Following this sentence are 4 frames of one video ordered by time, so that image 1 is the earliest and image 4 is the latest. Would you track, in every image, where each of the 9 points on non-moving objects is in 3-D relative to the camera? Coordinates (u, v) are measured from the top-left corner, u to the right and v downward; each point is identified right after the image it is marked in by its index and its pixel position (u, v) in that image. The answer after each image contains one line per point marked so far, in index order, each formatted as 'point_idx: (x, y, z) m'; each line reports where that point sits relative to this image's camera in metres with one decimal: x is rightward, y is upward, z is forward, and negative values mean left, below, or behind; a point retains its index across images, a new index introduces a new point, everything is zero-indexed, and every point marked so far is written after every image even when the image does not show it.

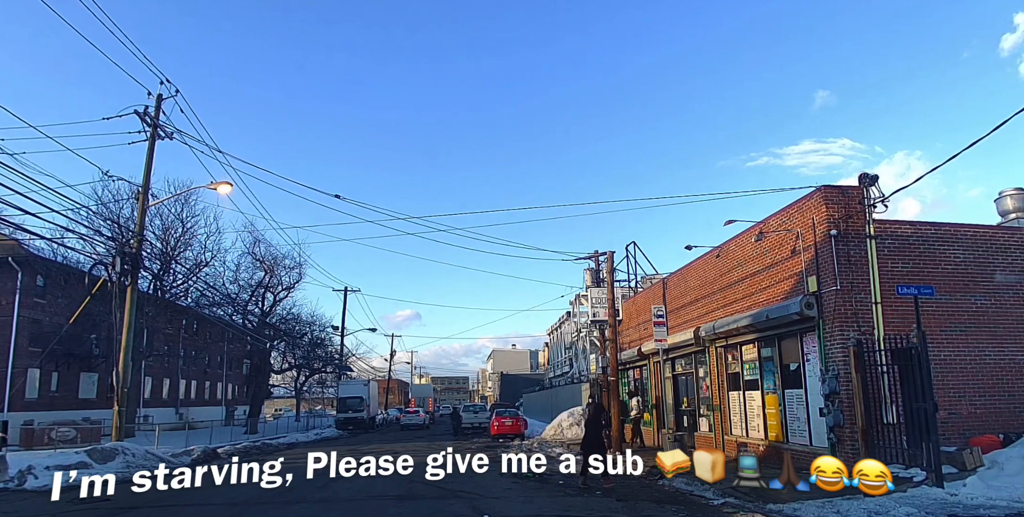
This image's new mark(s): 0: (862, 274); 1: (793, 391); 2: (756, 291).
0: (+6.3, -0.3, +12.9) m
1: (+5.6, -2.7, +14.4) m
2: (+5.4, -0.7, +15.8) m
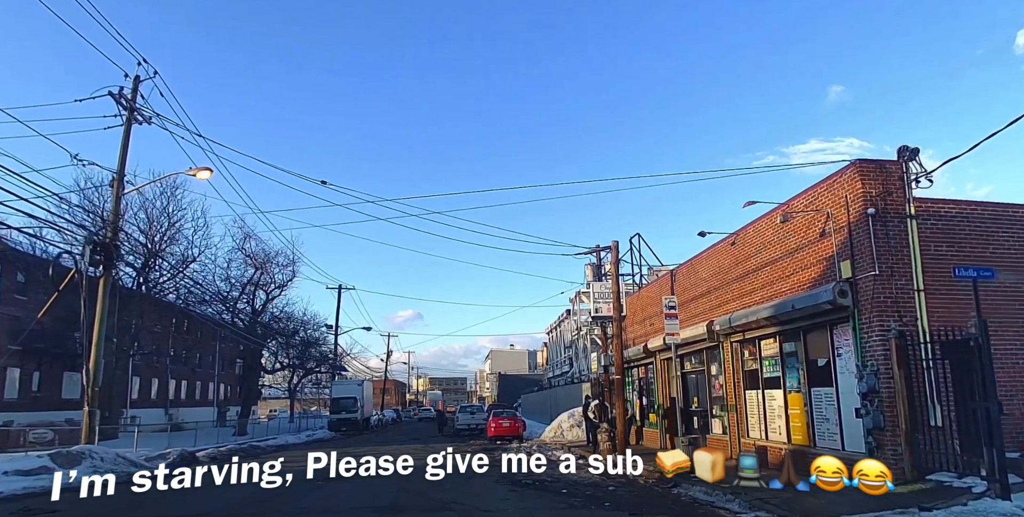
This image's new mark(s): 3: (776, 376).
0: (+6.2, 0.0, +11.5) m
1: (+5.6, -2.4, +13.0) m
2: (+5.3, -0.4, +14.4) m
3: (+5.4, -2.4, +14.6) m
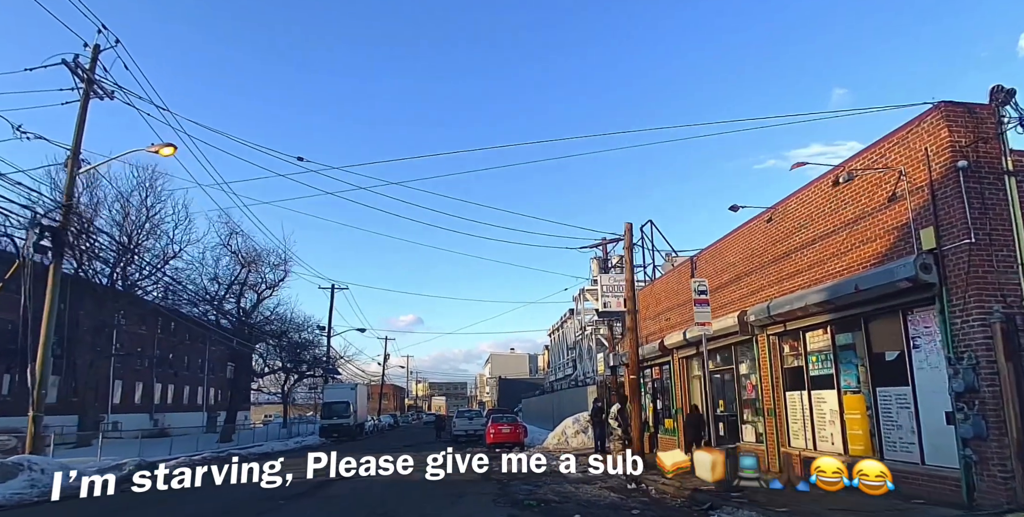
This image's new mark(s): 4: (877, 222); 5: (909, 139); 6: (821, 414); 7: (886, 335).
0: (+6.2, +0.5, +9.1) m
1: (+5.6, -2.0, +10.6) m
2: (+5.3, 0.0, +12.1) m
3: (+5.4, -2.0, +12.3) m
4: (+5.5, +0.5, +10.7) m
5: (+5.6, +1.7, +10.1) m
6: (+5.4, -2.7, +12.4) m
7: (+5.6, -1.1, +10.8) m
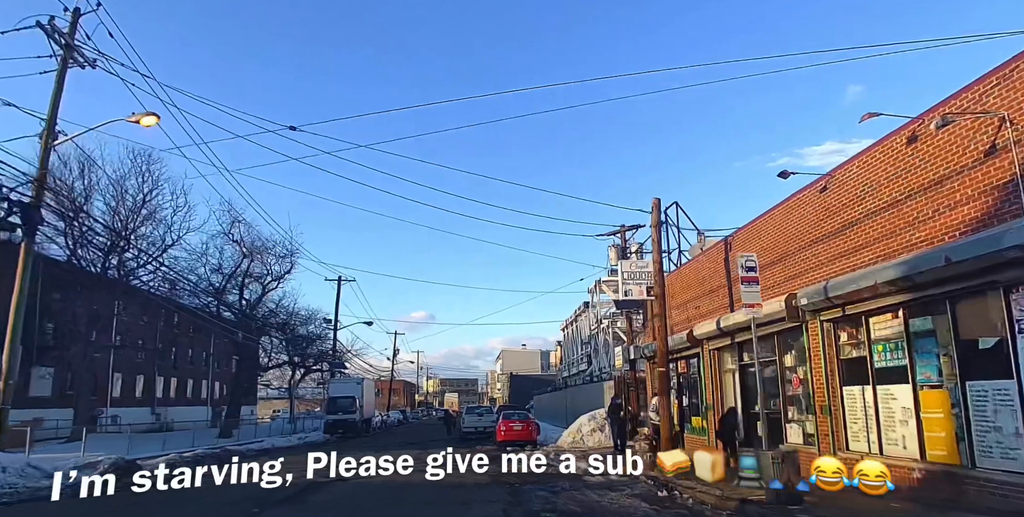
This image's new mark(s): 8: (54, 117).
0: (+6.4, +0.9, +7.2) m
1: (+5.8, -1.5, +8.8) m
2: (+5.5, +0.4, +10.2) m
3: (+5.6, -1.6, +10.4) m
4: (+5.7, +1.0, +8.9) m
5: (+5.8, +2.1, +8.2) m
6: (+5.6, -2.3, +10.6) m
7: (+5.8, -0.7, +8.9) m
8: (-12.1, +3.8, +19.0) m
